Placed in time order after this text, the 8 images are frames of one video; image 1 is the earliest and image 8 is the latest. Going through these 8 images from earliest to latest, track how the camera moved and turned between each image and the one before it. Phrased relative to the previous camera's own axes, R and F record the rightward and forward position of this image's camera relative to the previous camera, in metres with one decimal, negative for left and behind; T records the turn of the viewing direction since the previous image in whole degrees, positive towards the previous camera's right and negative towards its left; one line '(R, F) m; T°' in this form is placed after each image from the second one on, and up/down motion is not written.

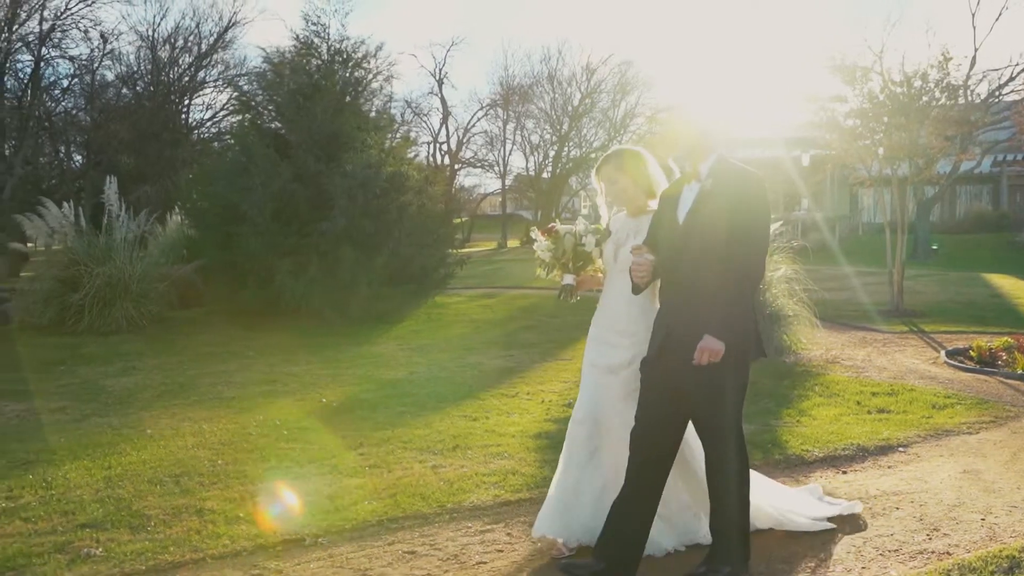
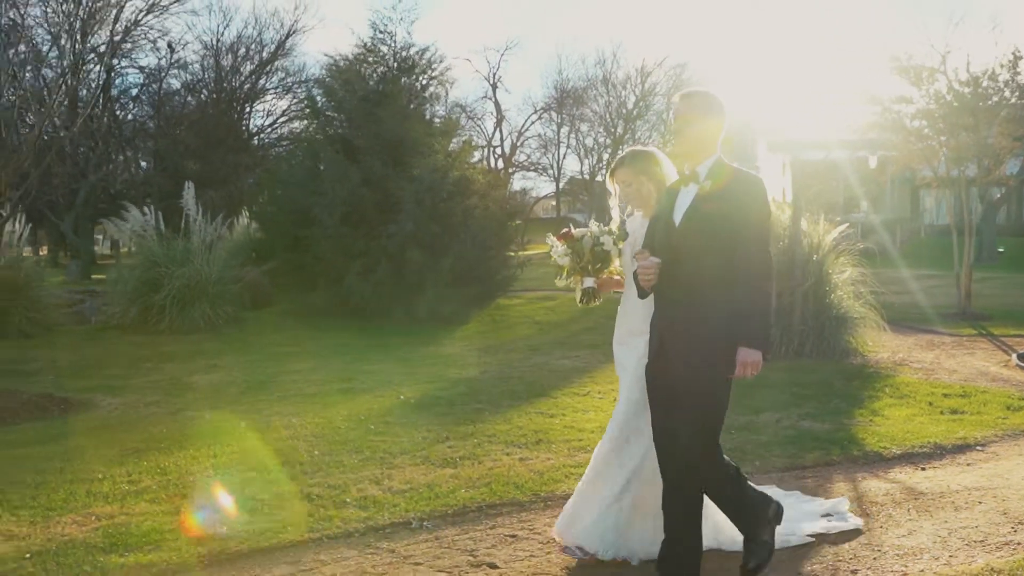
(-0.2, -0.2) m; -3°
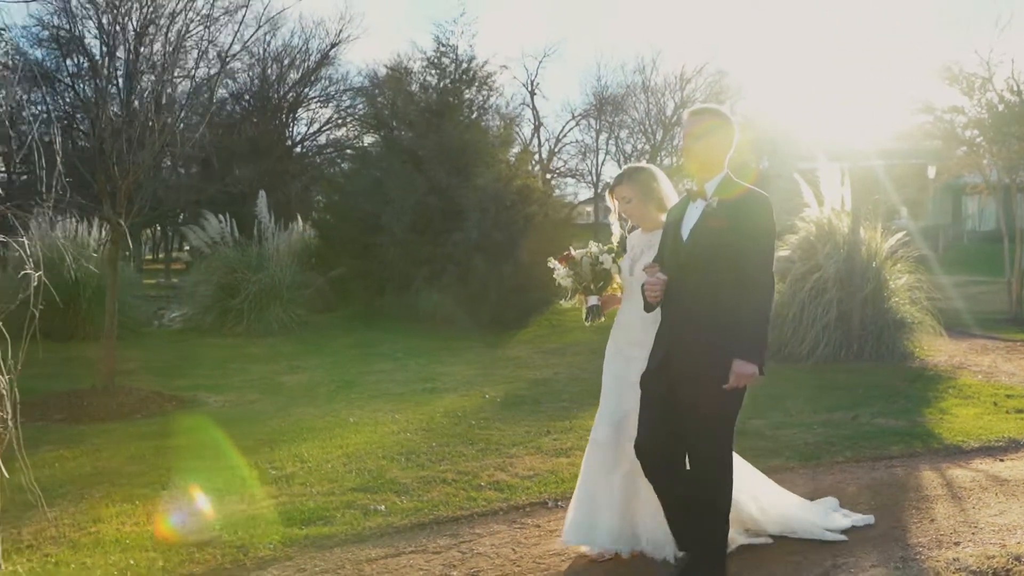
(-0.5, -0.5) m; -2°
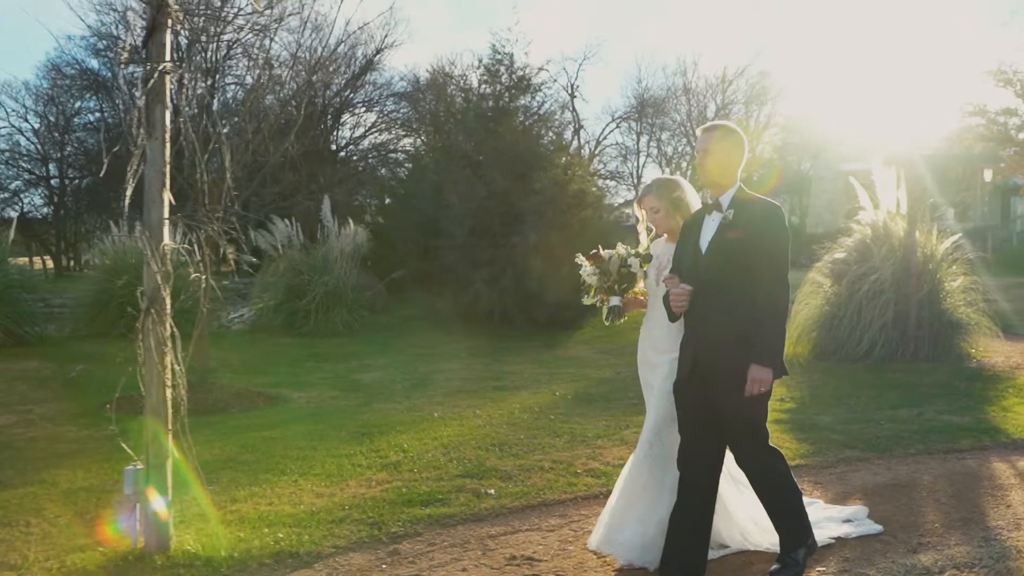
(-0.3, -0.4) m; -2°
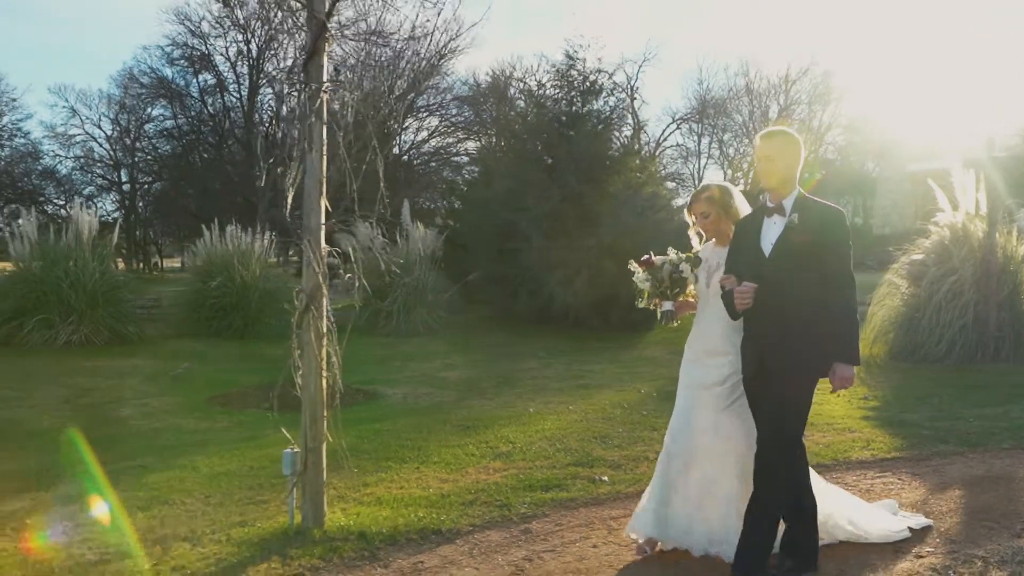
(-0.3, -0.4) m; -3°
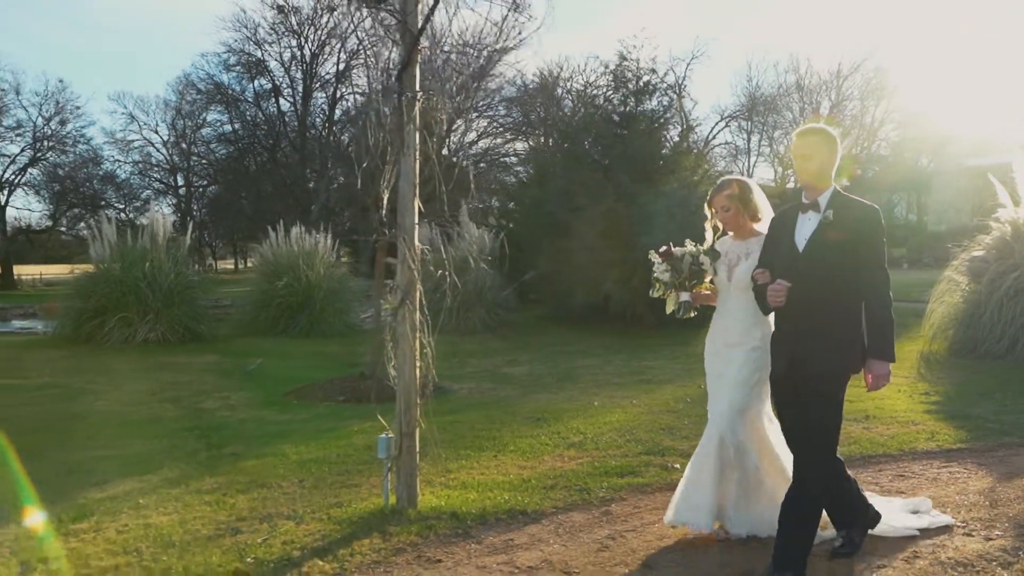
(-0.2, -0.3) m; -3°
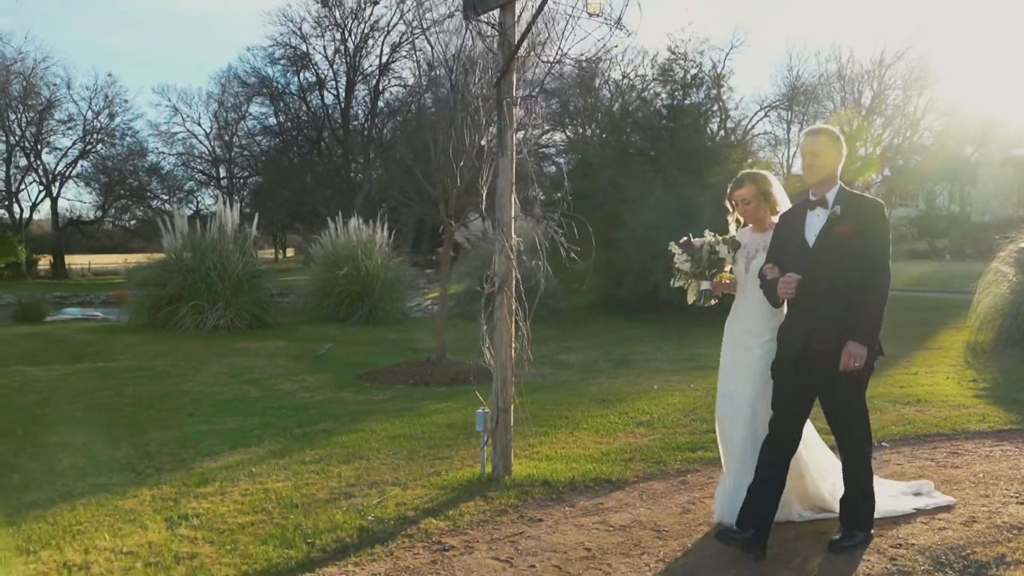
(-0.3, -0.5) m; -2°
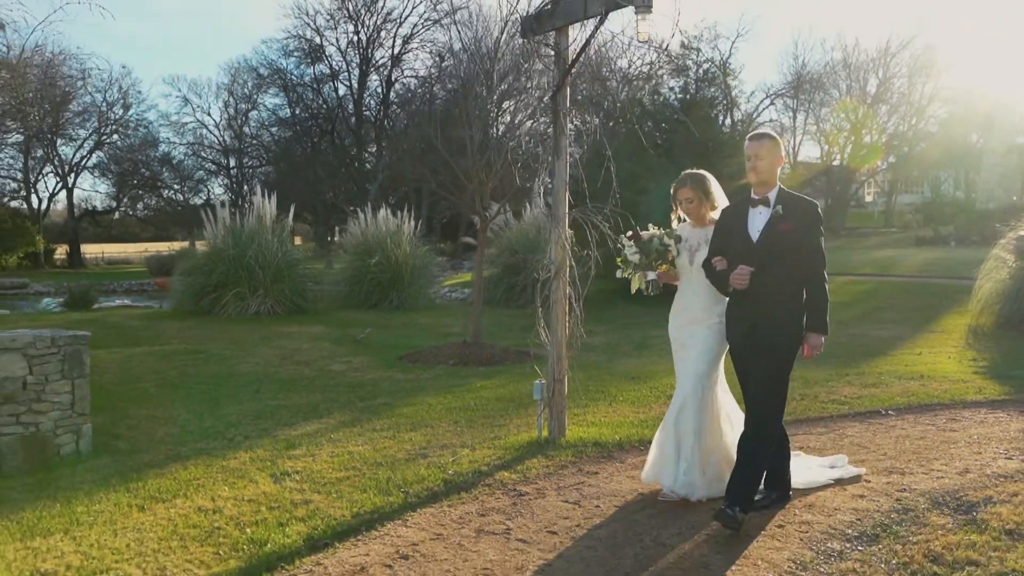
(-0.3, -0.7) m; 0°
